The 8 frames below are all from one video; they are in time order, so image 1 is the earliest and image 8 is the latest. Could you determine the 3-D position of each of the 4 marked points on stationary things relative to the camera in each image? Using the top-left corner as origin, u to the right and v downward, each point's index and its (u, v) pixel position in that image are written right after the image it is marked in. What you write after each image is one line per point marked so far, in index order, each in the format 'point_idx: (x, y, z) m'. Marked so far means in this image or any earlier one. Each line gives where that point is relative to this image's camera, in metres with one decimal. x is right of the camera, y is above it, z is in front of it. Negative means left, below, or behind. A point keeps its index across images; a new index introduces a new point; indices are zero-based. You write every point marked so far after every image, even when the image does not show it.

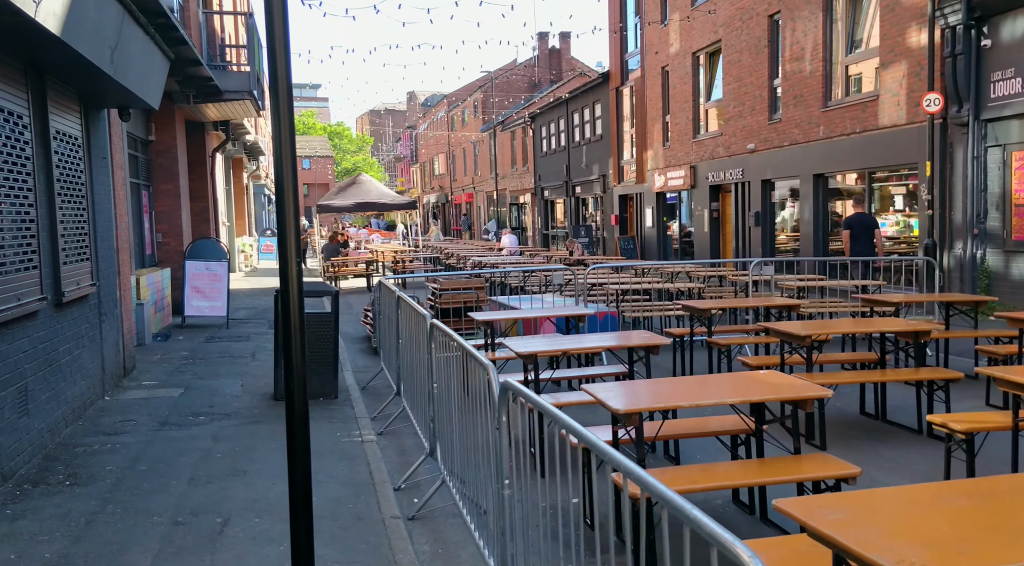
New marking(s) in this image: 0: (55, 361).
0: (-3.5, -0.6, +7.4) m
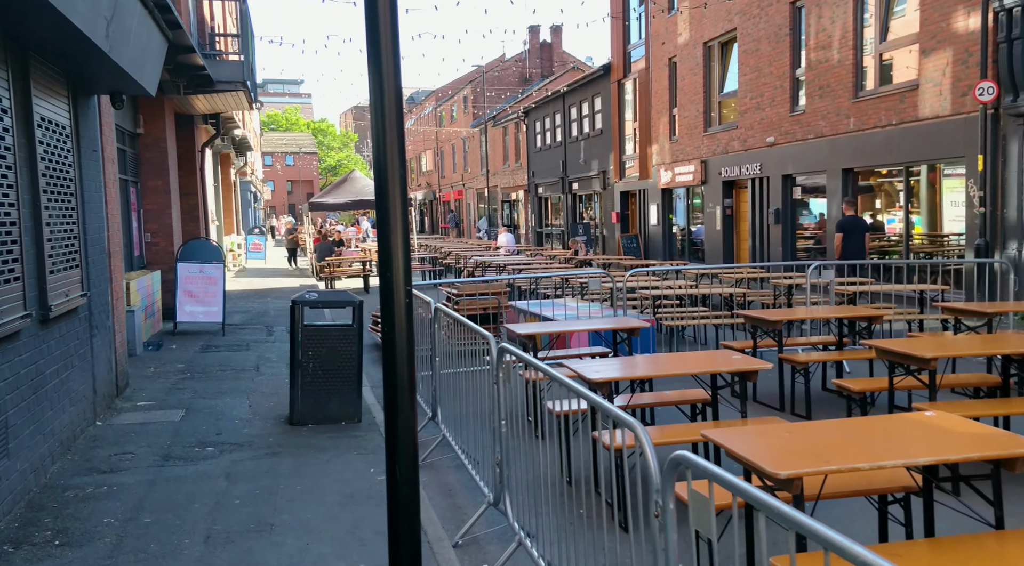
0: (-3.1, -0.7, +6.4) m
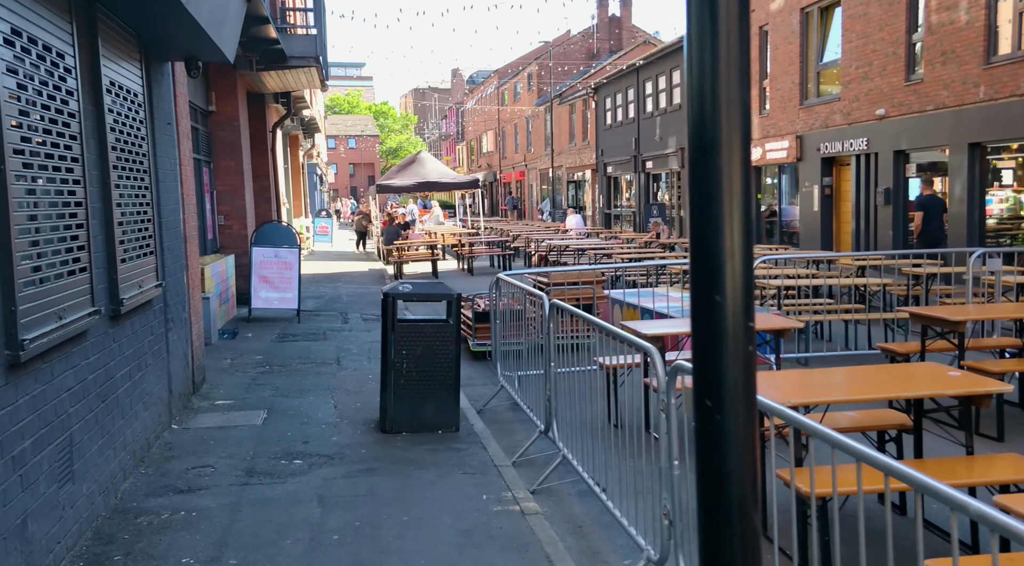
0: (-2.3, -0.7, +5.6) m
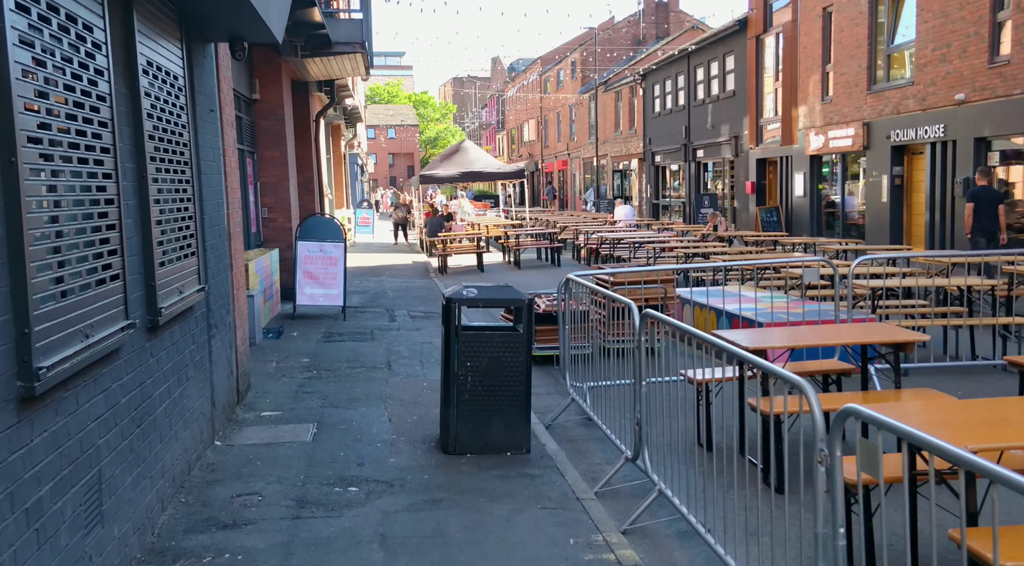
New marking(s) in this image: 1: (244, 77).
0: (-1.9, -0.7, +4.9) m
1: (-4.2, +3.2, +15.1) m
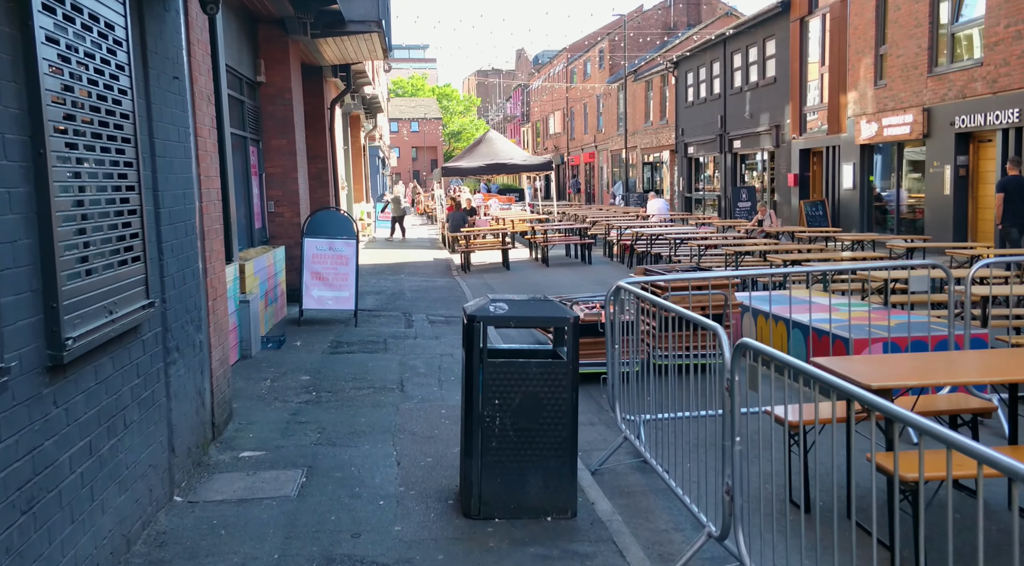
0: (-1.7, -0.8, +3.5) m
1: (-3.8, +3.2, +13.7) m
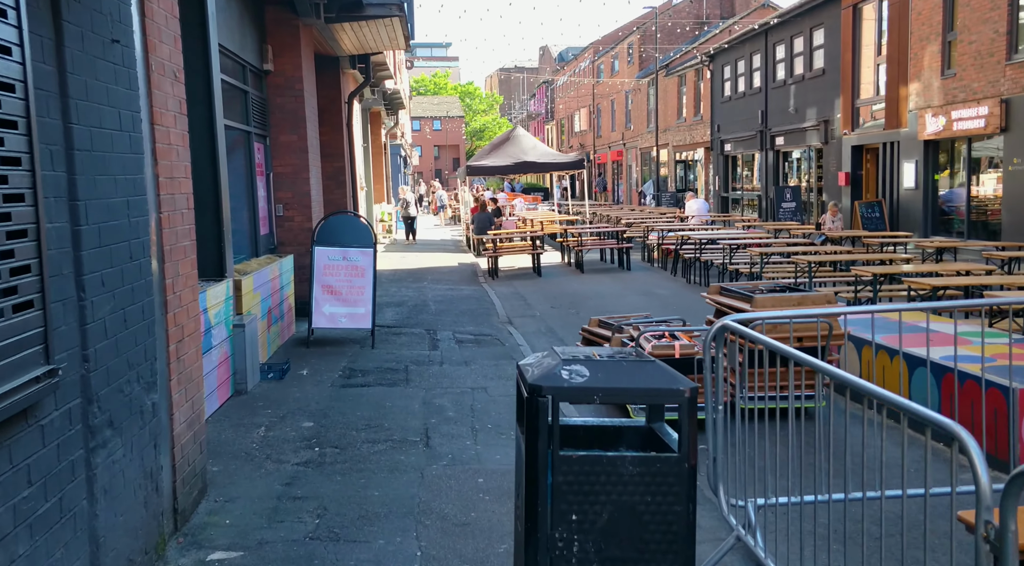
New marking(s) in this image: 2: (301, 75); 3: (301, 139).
0: (-1.4, -1.0, +1.9) m
1: (-3.3, +3.0, +12.2) m
2: (-2.9, +2.8, +12.9) m
3: (-2.8, +1.9, +13.0) m
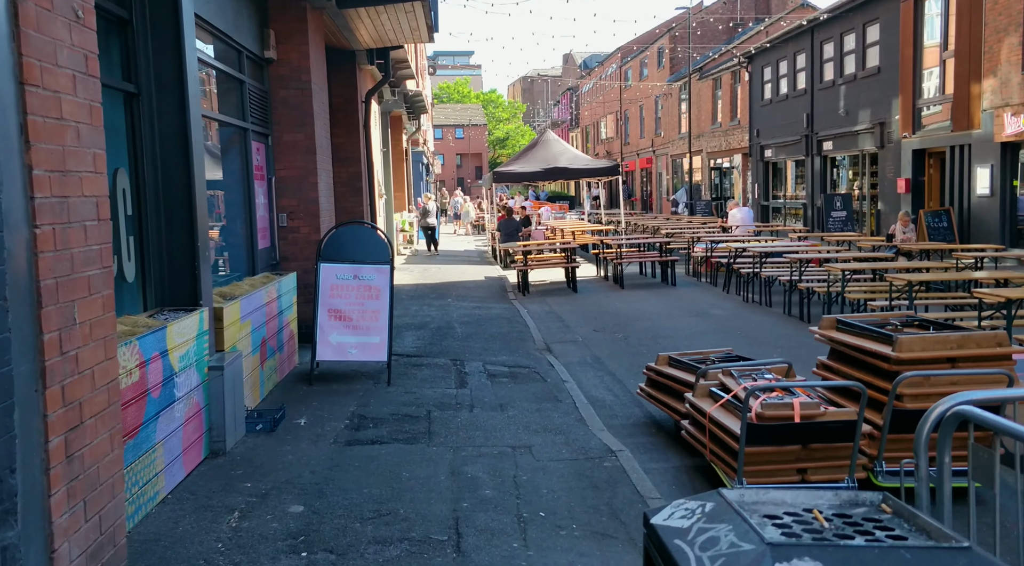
0: (-1.2, -1.1, +0.1) m
1: (-2.8, +2.8, +10.4) m
2: (-2.4, +2.5, +11.2) m
3: (-2.4, +1.7, +11.2) m
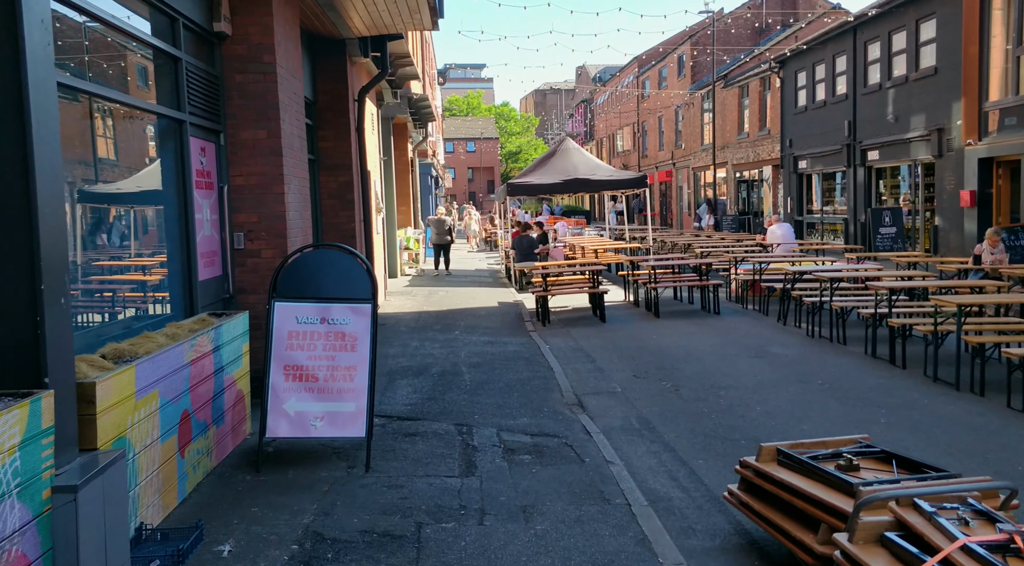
0: (-1.2, -1.3, -2.4) m
1: (-2.6, +2.5, +8.0) m
2: (-2.2, +2.2, +8.8) m
3: (-2.2, +1.3, +8.8) m
